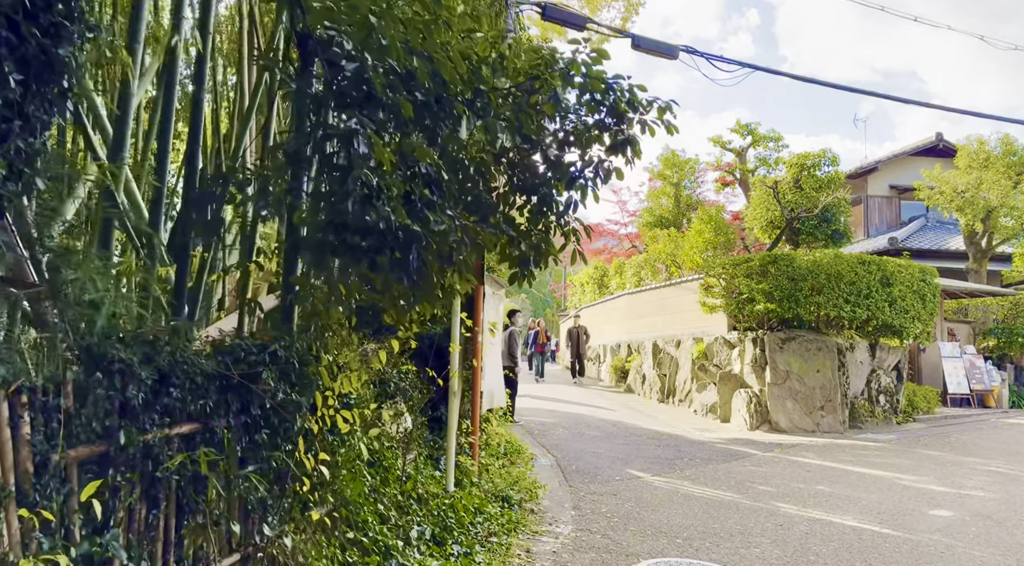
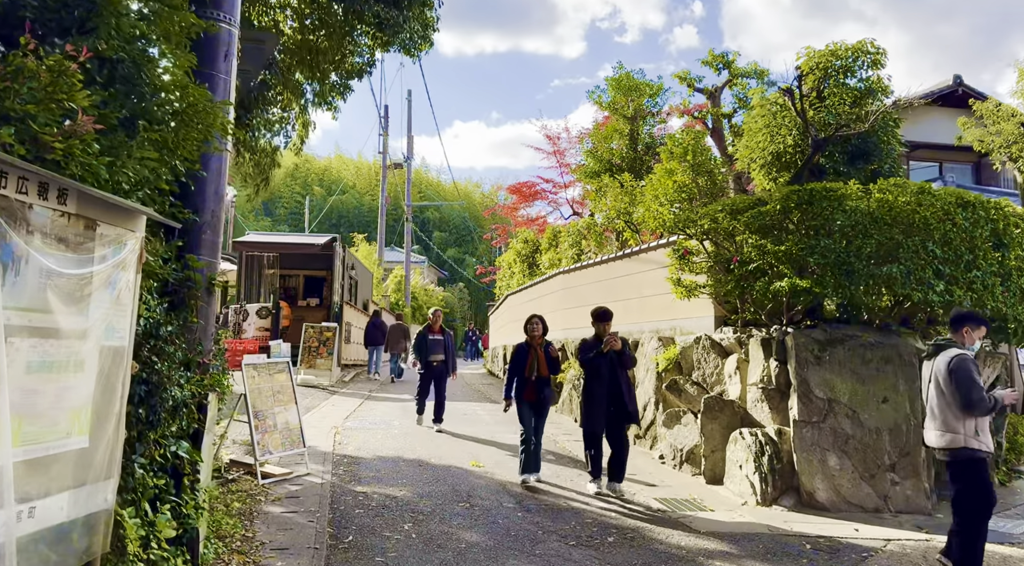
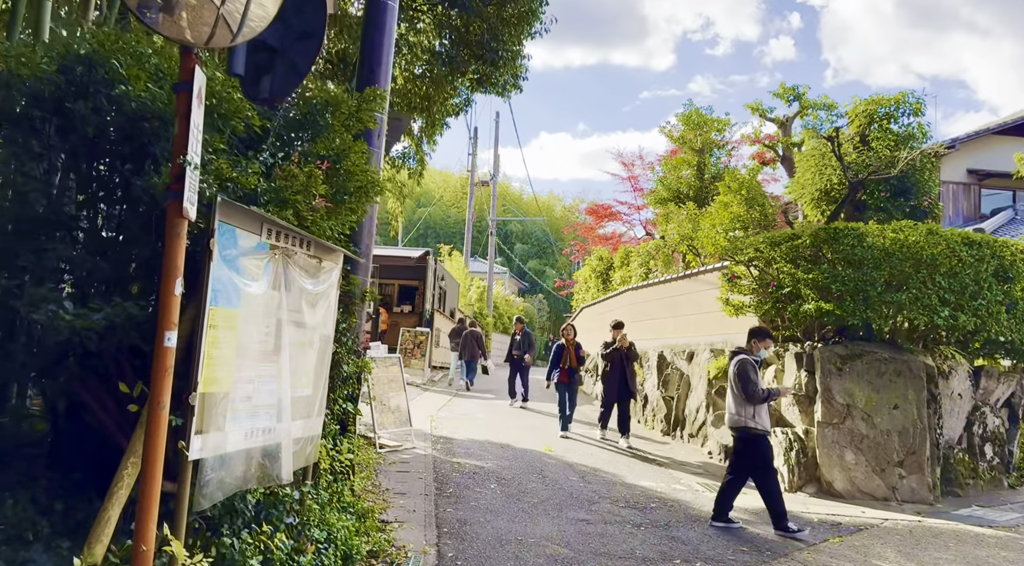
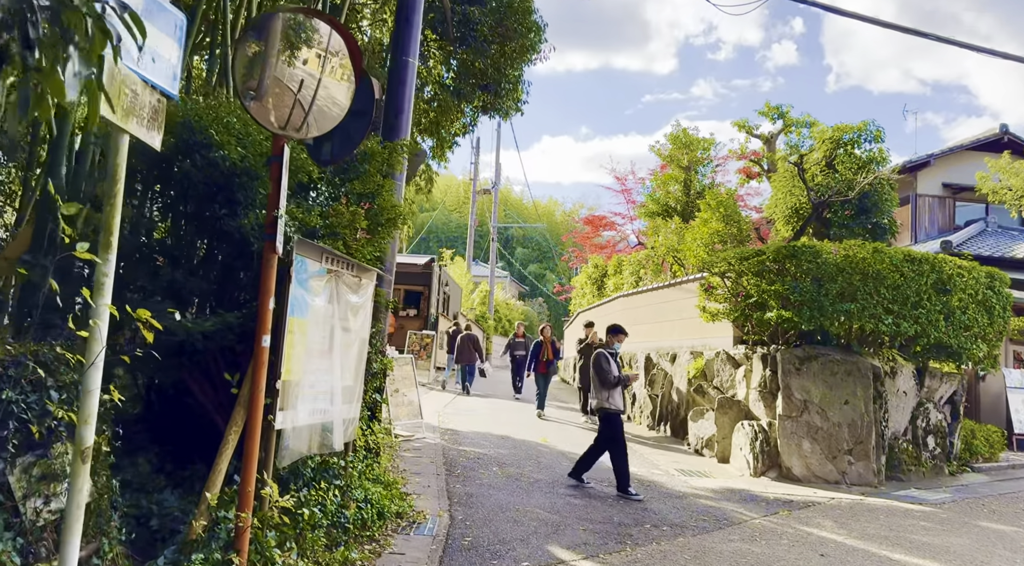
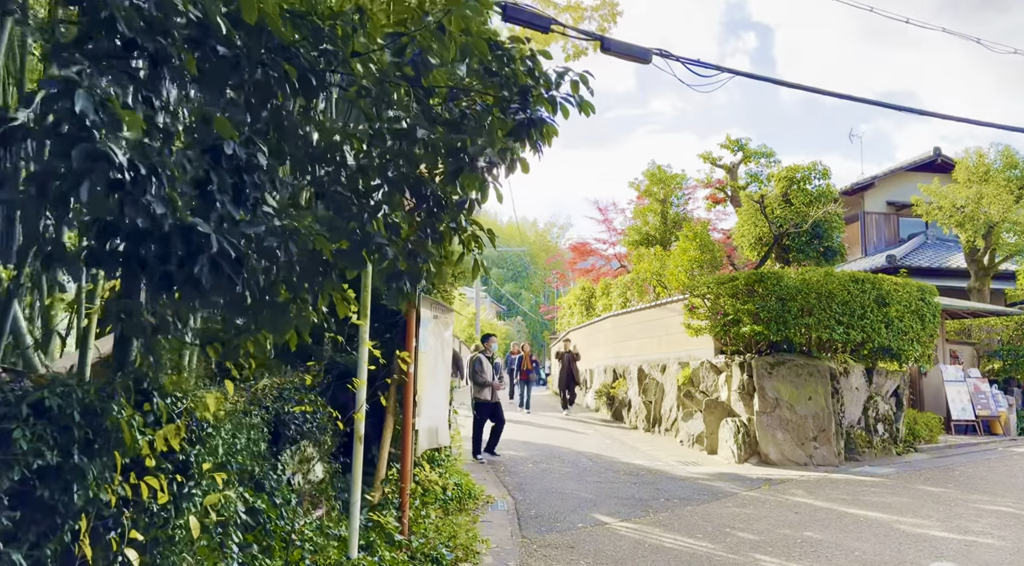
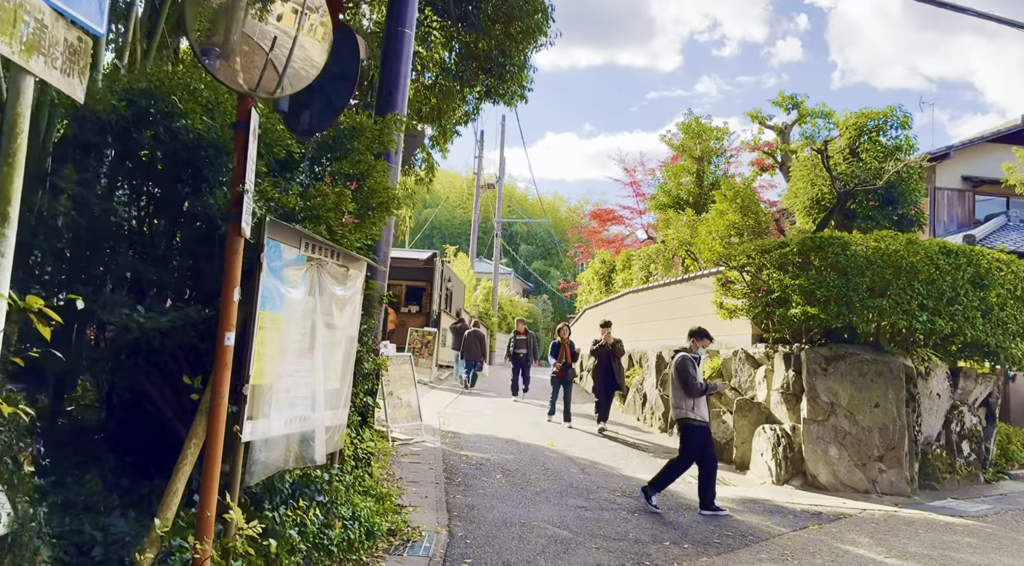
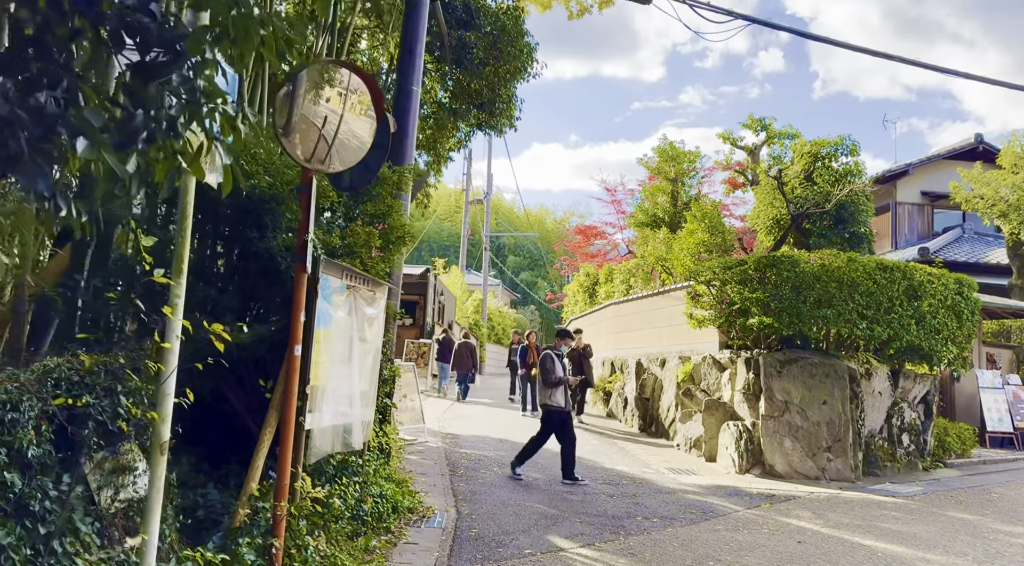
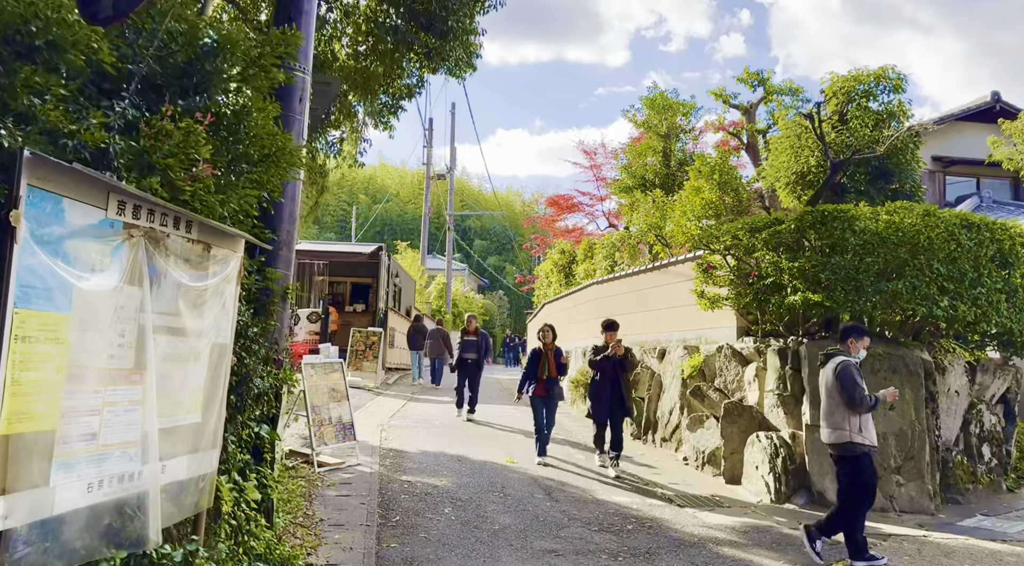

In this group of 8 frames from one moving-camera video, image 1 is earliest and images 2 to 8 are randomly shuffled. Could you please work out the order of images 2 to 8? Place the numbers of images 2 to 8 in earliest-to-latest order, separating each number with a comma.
5, 7, 4, 6, 3, 8, 2
